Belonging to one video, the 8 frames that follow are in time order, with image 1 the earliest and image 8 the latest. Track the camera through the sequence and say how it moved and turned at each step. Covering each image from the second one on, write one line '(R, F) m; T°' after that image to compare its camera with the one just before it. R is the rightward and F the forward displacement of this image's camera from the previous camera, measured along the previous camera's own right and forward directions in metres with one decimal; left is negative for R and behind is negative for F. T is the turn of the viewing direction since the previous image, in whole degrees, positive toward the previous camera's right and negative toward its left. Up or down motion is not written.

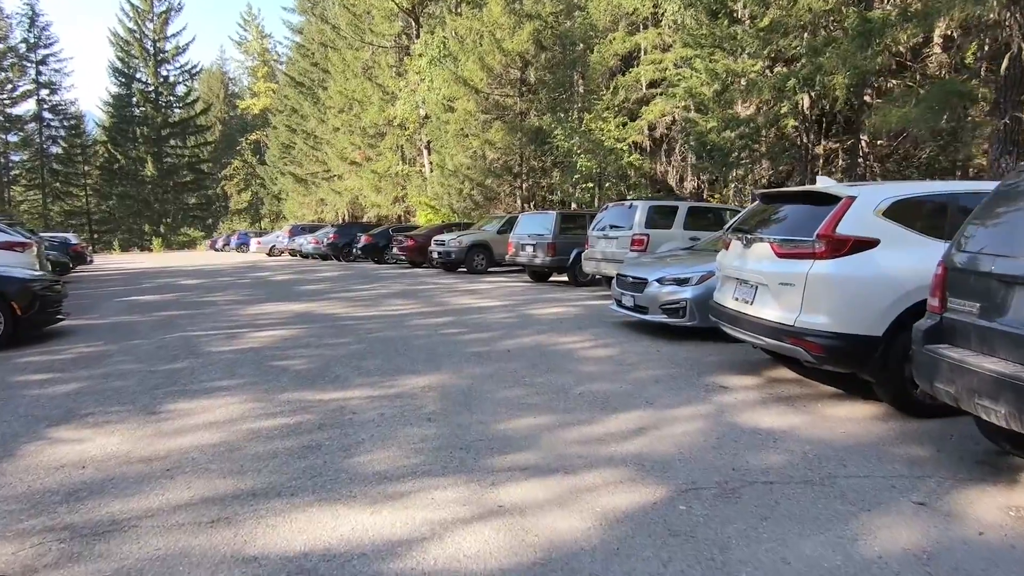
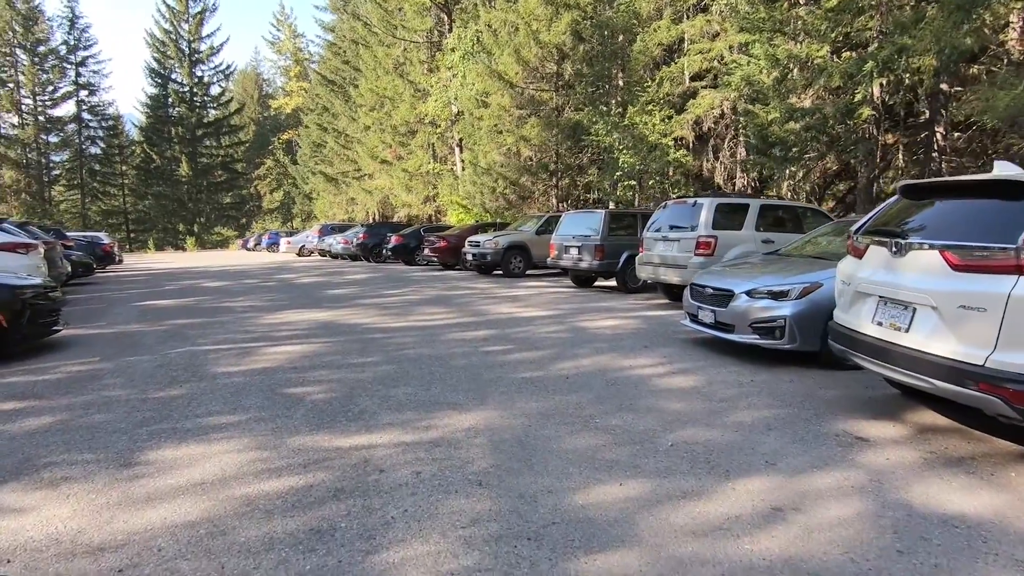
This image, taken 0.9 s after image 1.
(-0.3, +1.3) m; -3°
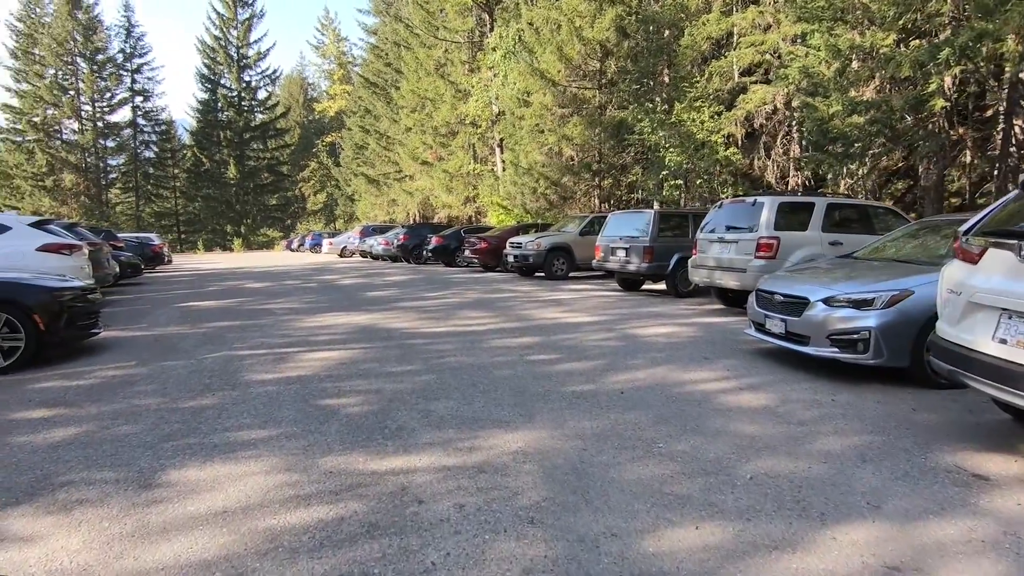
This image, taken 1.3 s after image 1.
(-0.1, +0.5) m; -4°
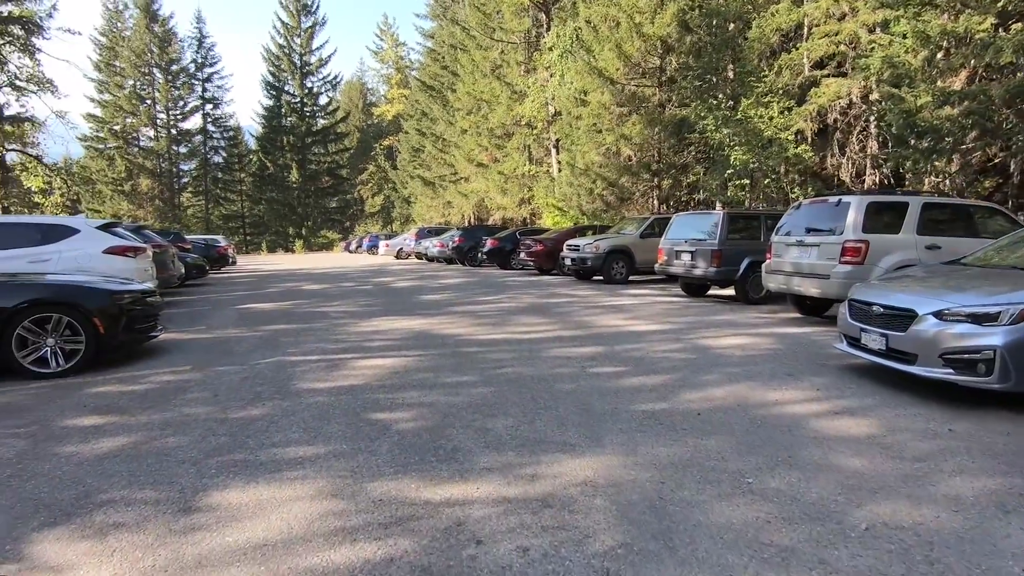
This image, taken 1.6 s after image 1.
(-0.1, +0.4) m; -5°
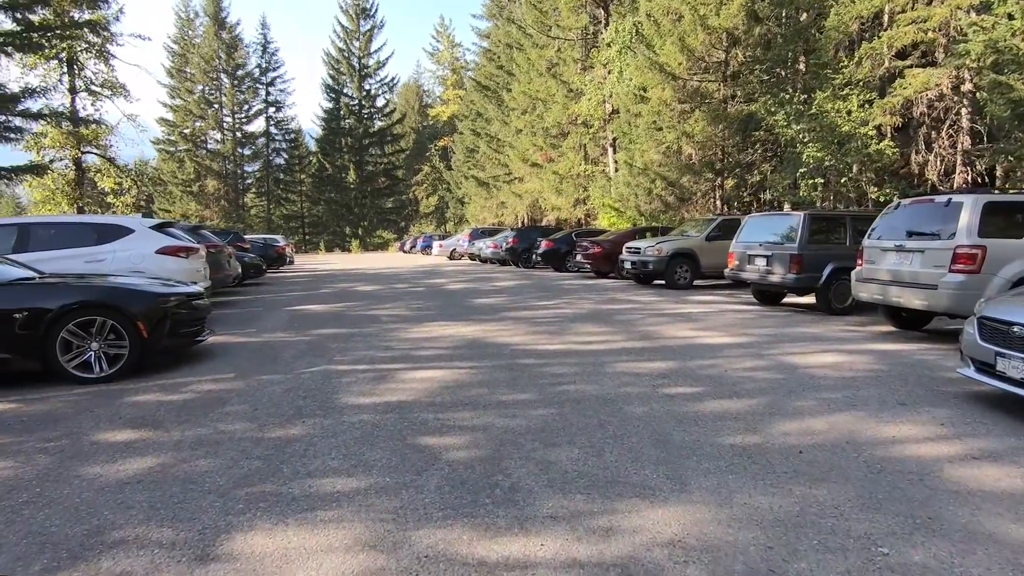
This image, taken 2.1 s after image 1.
(-0.1, +0.6) m; -5°
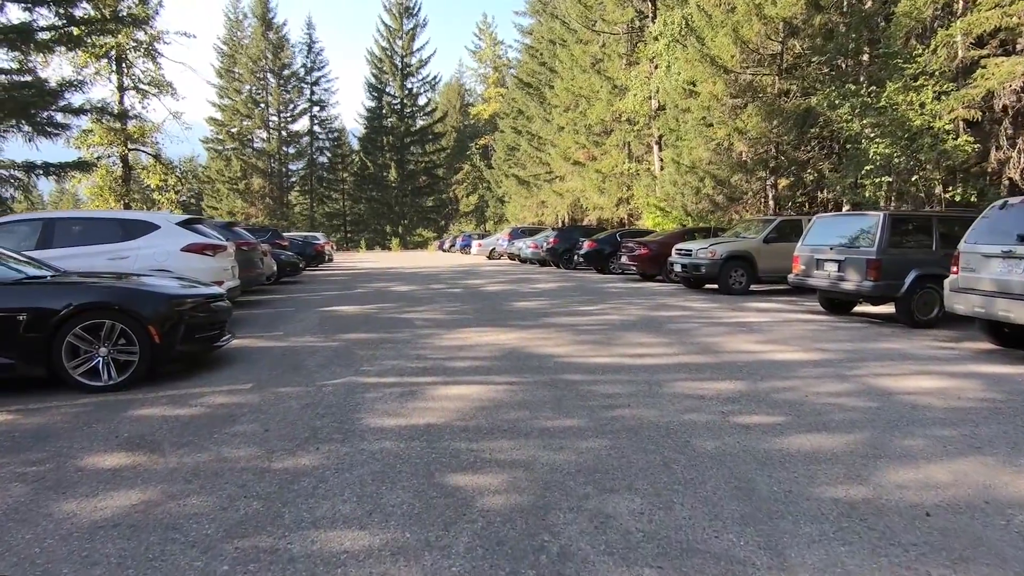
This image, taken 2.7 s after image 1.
(-0.1, +0.8) m; -4°
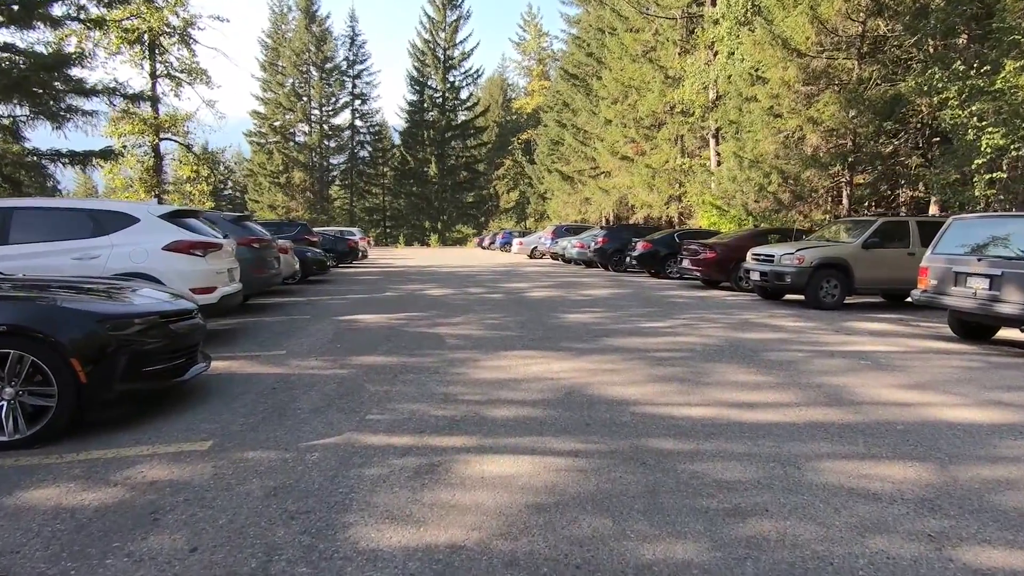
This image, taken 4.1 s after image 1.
(-0.2, +1.9) m; -4°
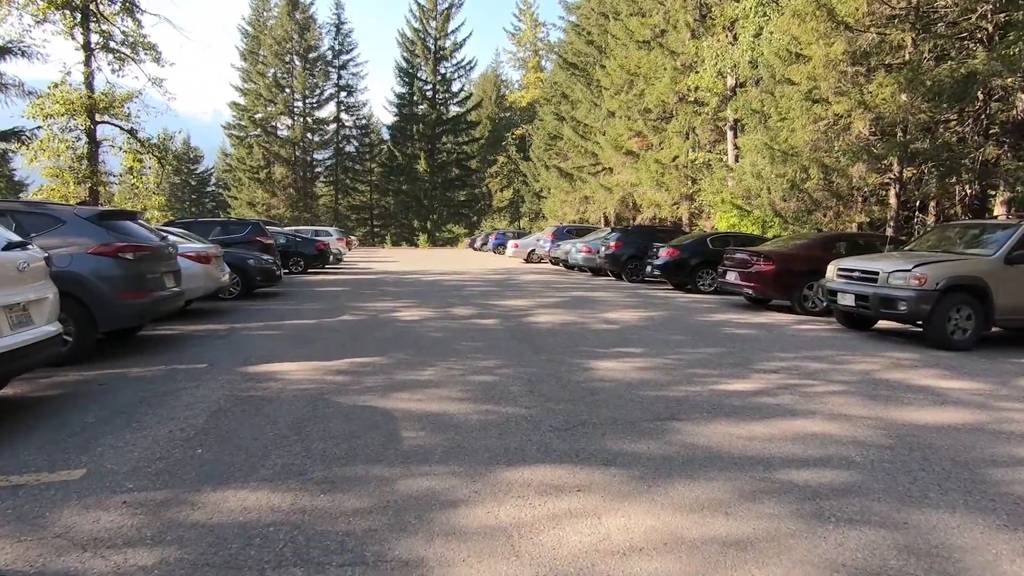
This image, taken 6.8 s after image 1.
(-0.1, +3.7) m; +1°
